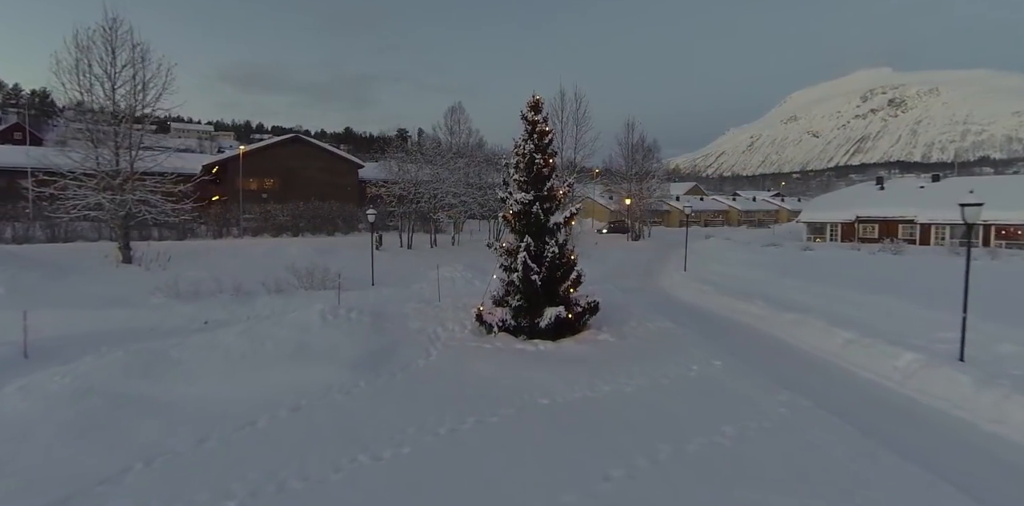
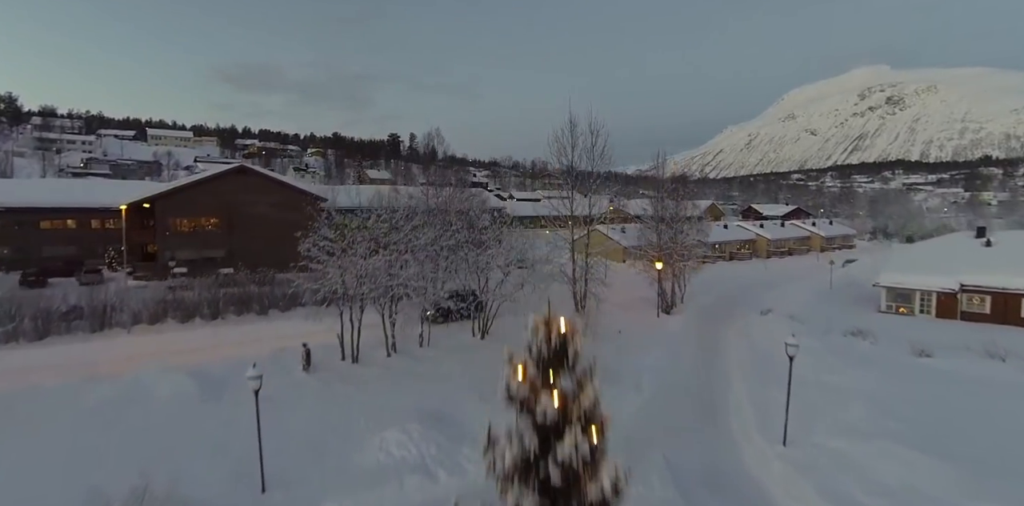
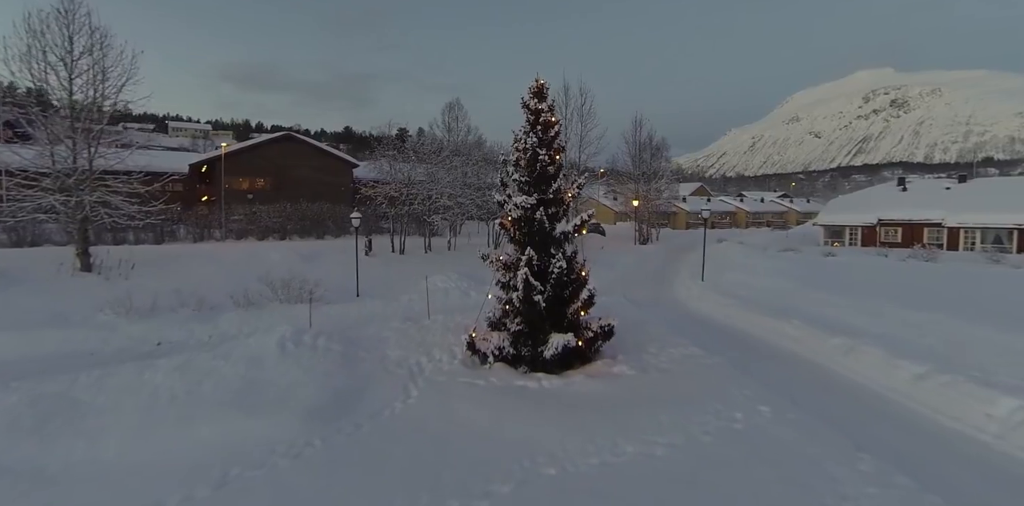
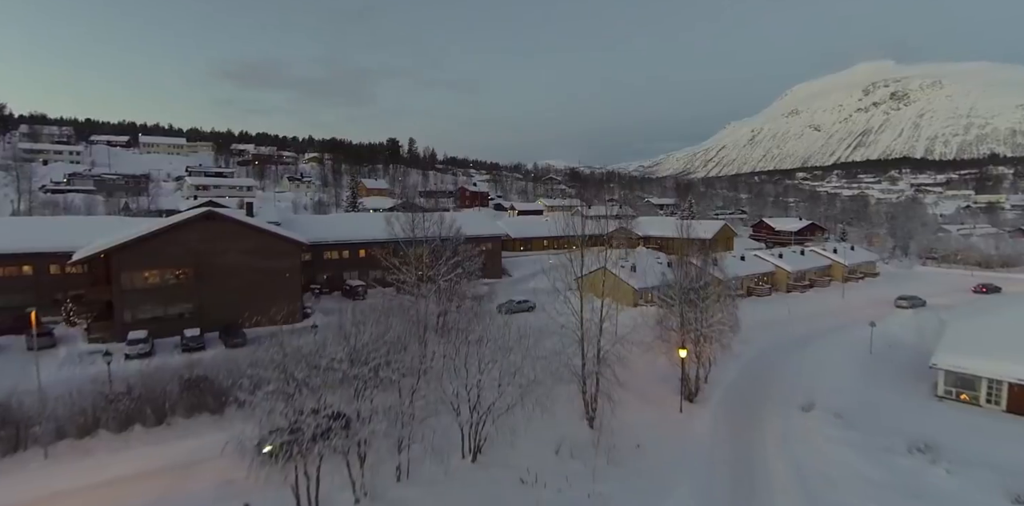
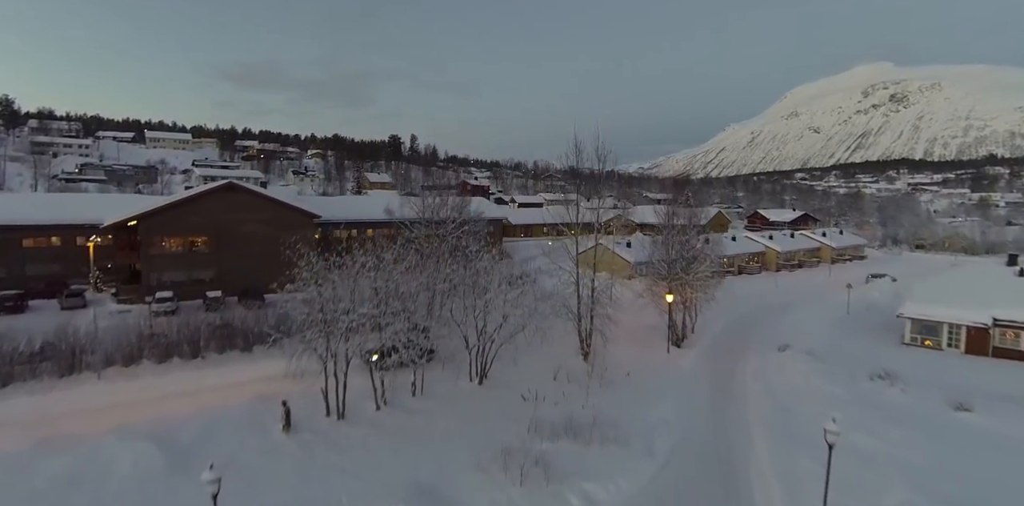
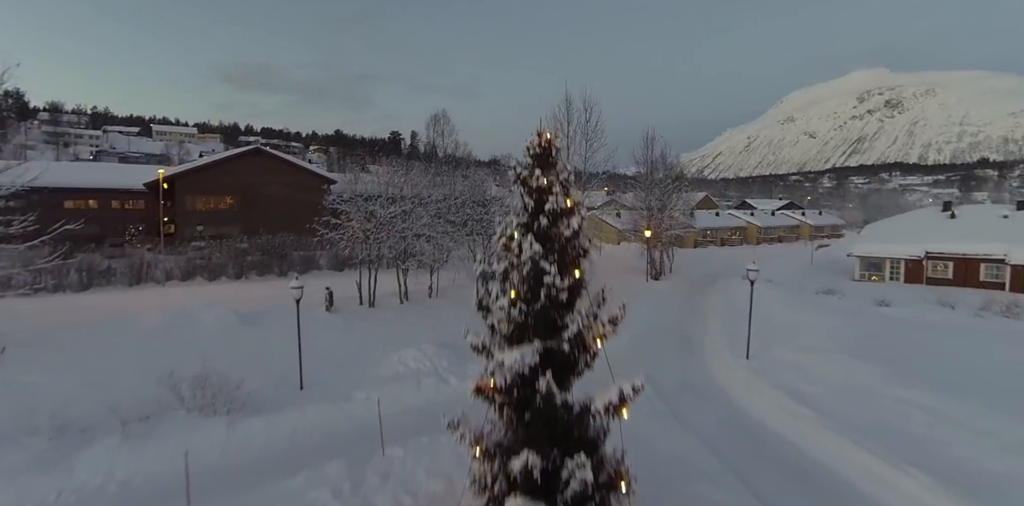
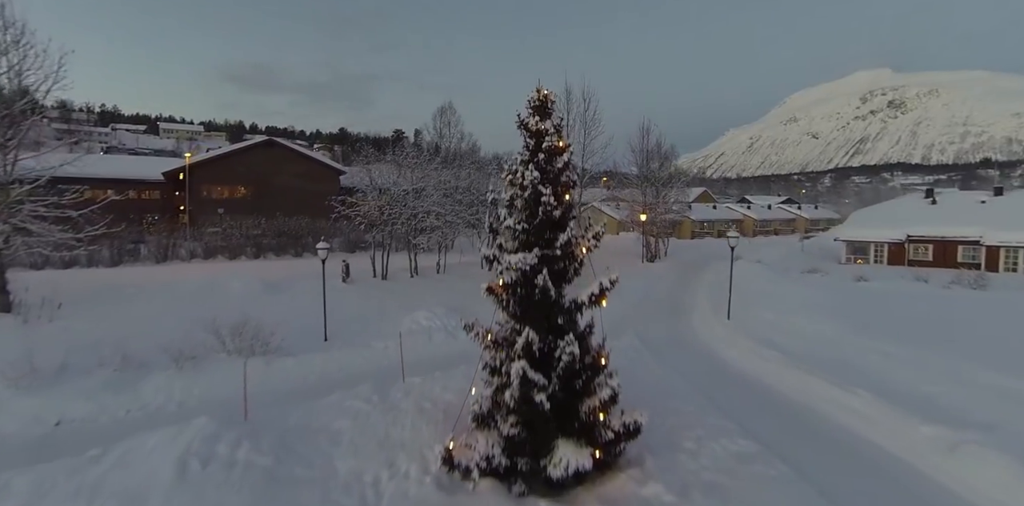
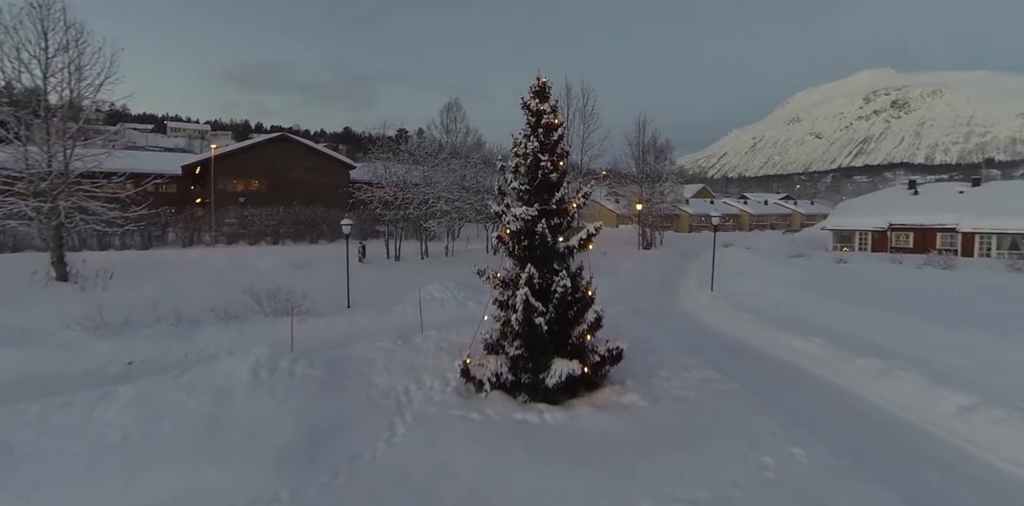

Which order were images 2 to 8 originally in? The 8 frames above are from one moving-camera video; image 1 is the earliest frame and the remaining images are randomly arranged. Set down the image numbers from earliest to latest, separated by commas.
3, 8, 7, 6, 2, 5, 4
